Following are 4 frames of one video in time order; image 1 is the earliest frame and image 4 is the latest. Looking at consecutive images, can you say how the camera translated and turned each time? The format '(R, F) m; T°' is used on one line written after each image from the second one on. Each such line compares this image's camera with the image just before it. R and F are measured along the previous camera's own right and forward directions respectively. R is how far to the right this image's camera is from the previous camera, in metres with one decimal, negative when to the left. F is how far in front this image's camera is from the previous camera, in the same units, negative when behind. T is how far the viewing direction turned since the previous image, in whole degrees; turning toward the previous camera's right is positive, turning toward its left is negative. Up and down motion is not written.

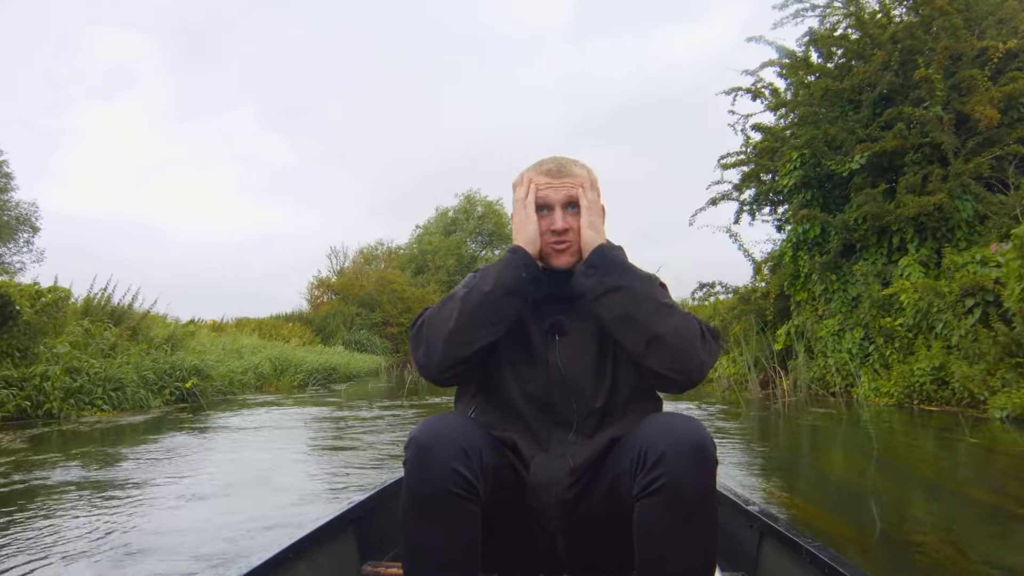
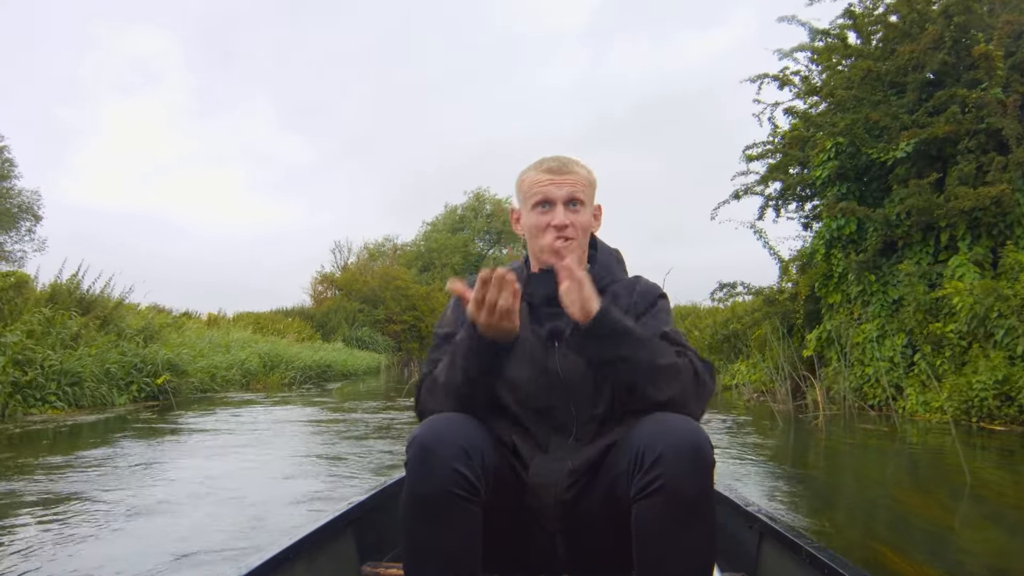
(0.0, +0.5) m; -1°
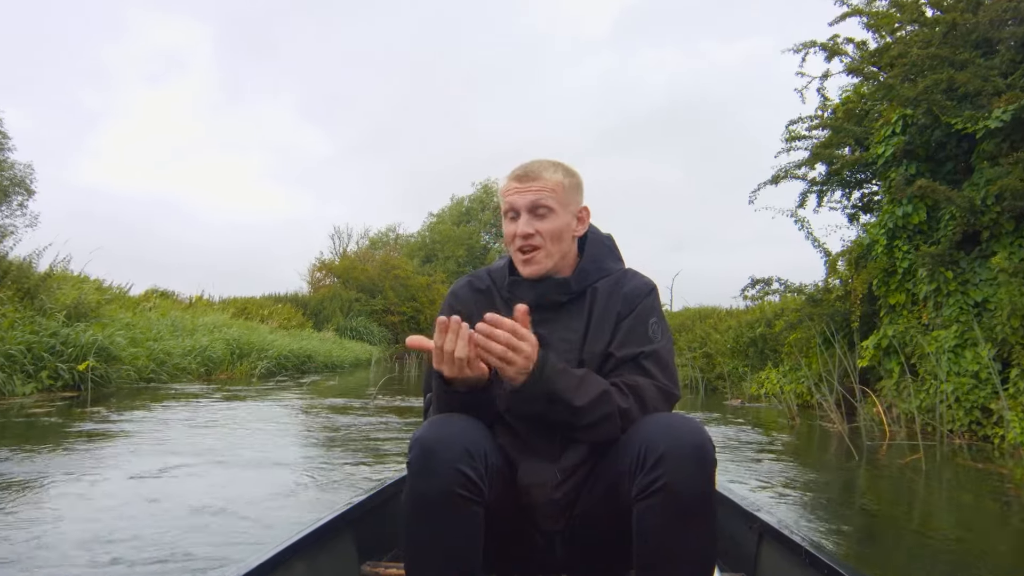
(0.0, +0.9) m; 0°
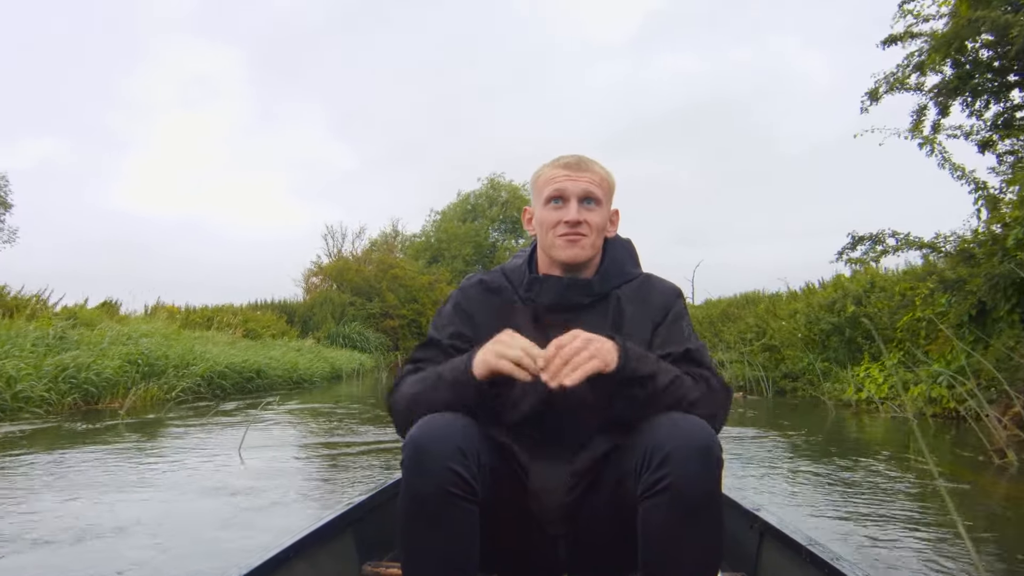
(+0.1, +1.9) m; -1°
